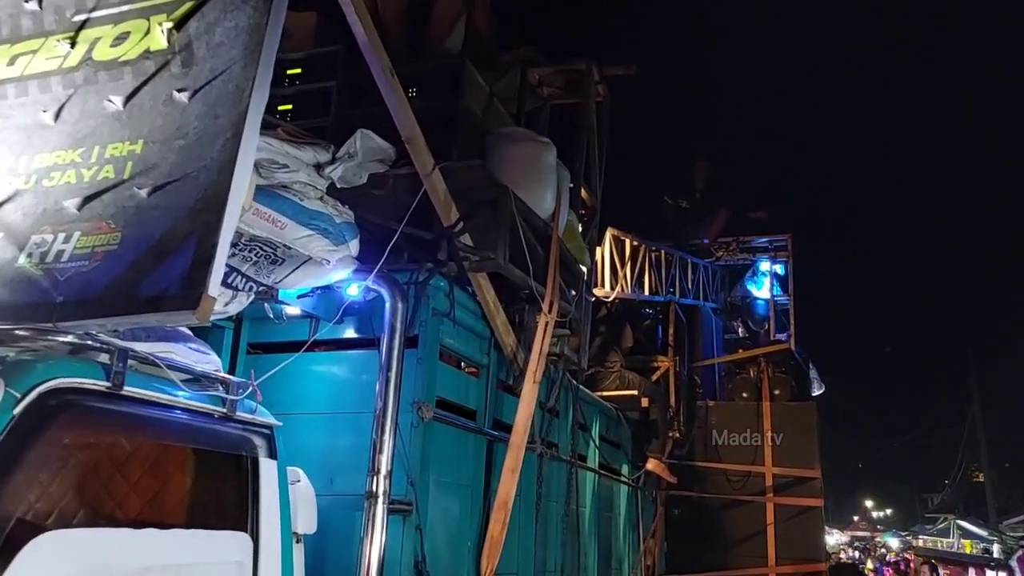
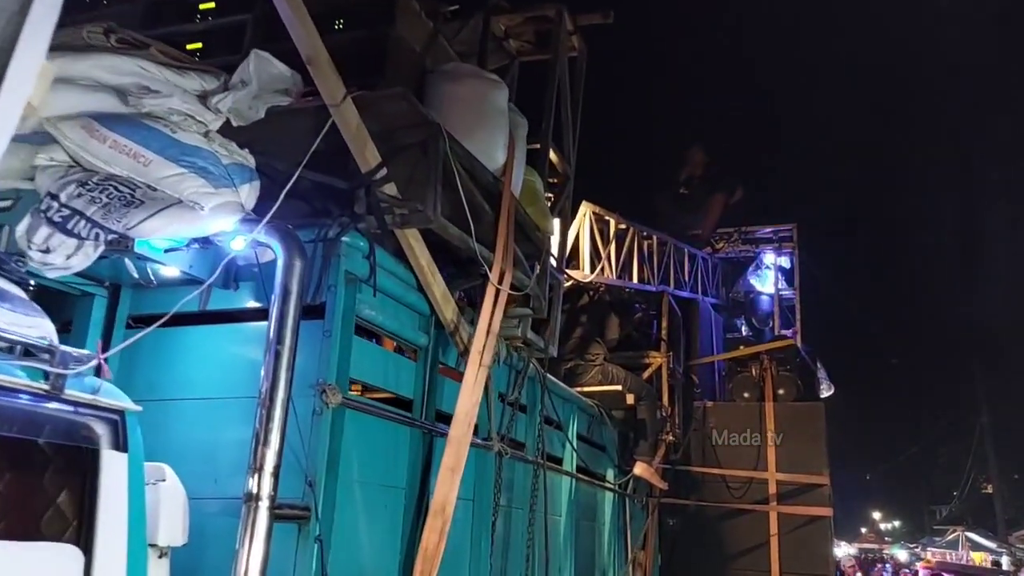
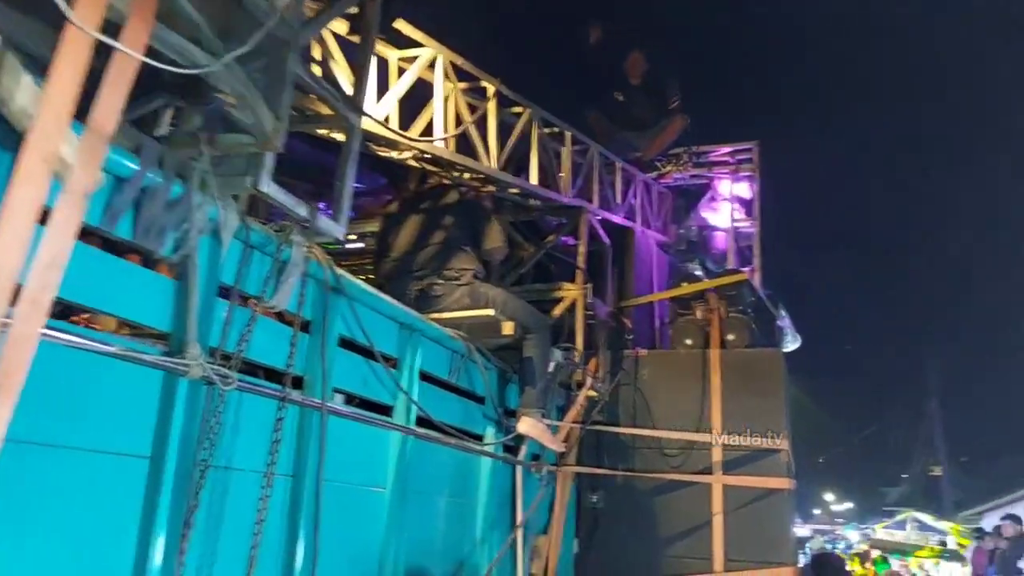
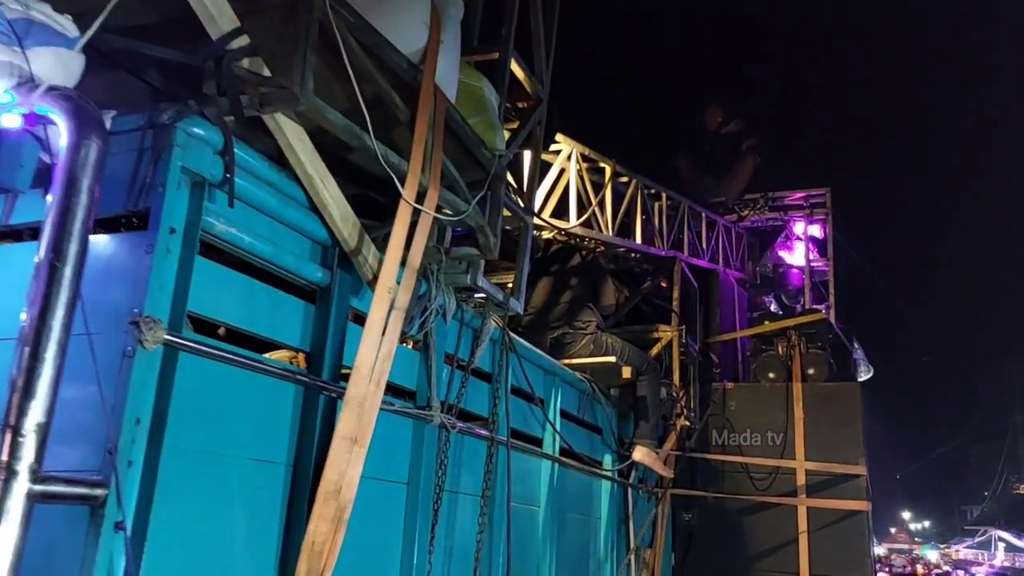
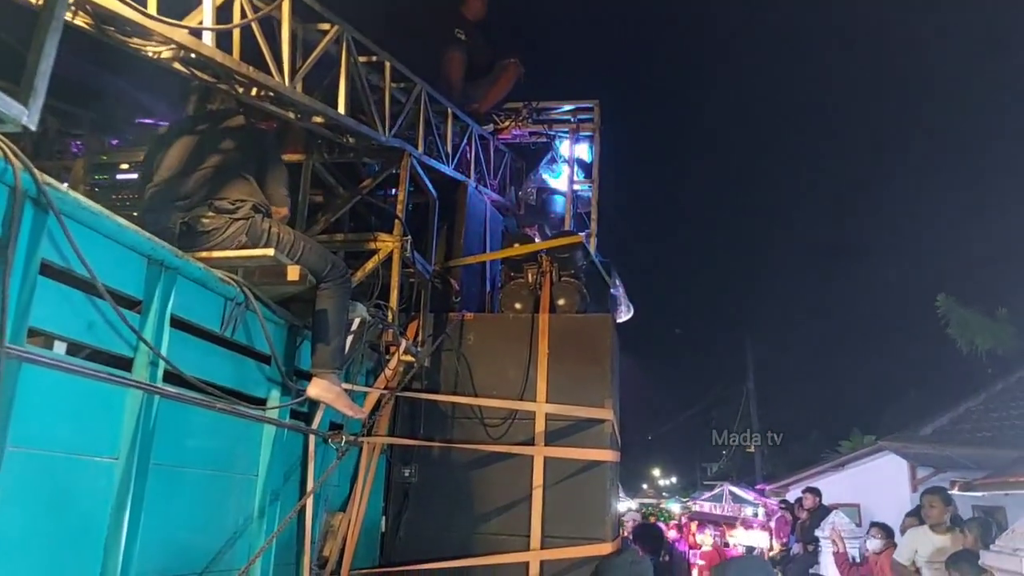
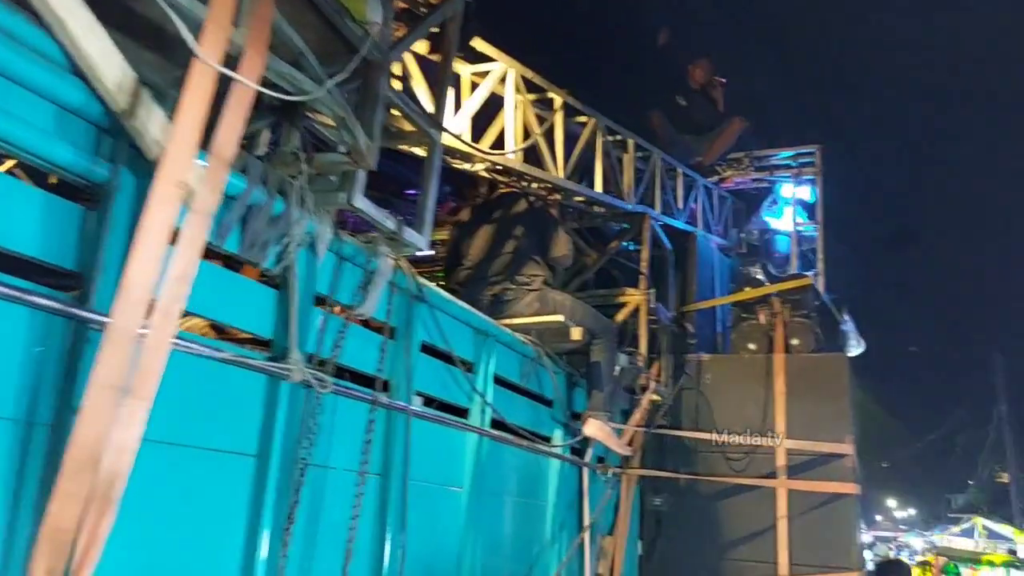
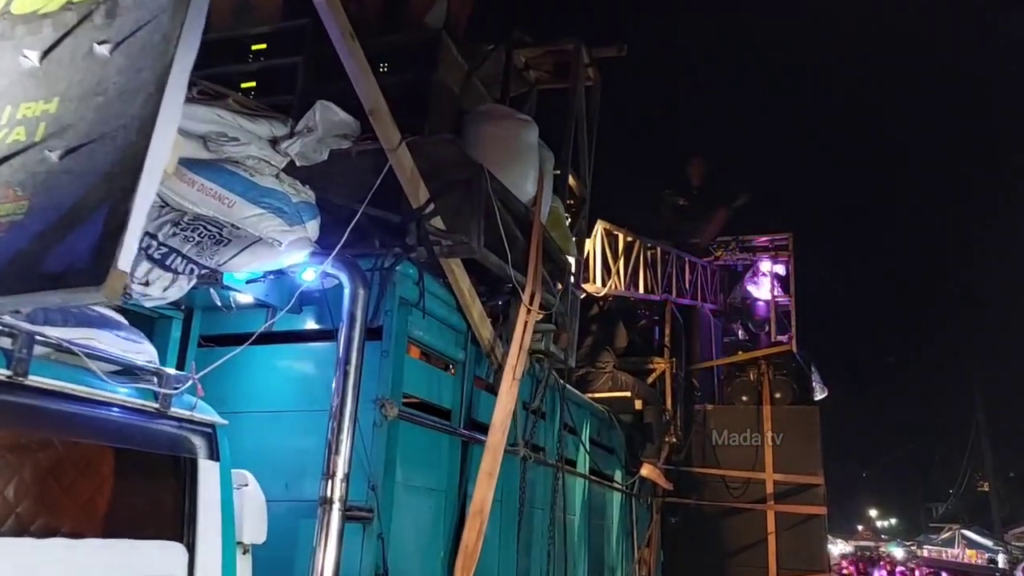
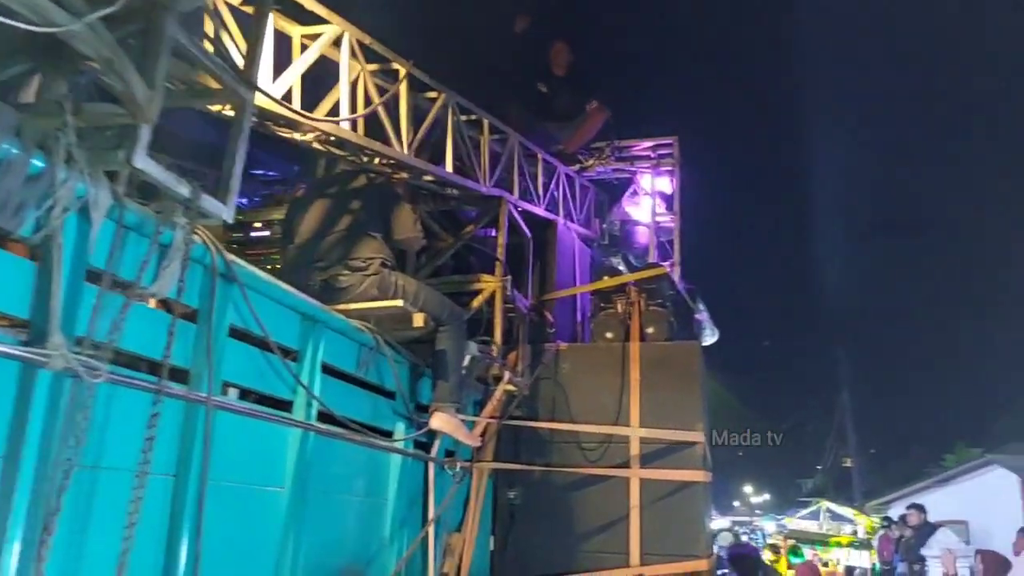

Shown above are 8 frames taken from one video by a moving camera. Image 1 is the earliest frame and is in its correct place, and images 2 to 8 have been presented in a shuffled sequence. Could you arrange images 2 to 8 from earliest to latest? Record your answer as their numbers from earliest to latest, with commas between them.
7, 2, 4, 6, 3, 8, 5
